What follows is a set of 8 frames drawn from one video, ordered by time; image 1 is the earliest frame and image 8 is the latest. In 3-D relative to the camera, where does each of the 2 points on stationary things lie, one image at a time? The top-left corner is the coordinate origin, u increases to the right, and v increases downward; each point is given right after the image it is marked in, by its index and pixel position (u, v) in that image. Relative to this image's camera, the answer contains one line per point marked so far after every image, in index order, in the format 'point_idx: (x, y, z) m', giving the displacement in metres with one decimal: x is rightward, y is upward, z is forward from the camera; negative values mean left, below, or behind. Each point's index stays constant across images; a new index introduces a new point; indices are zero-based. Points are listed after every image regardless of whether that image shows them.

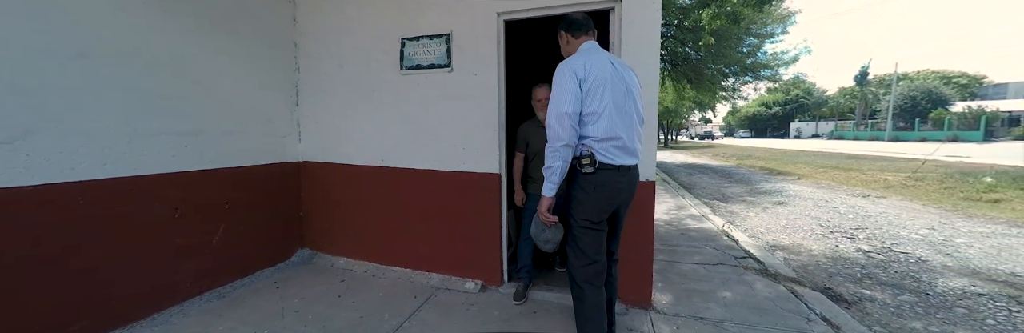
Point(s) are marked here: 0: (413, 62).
0: (-0.7, +0.8, +2.5) m
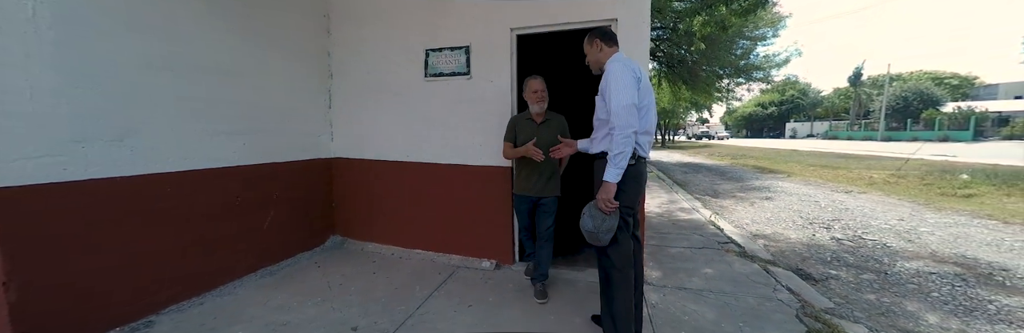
0: (-0.7, +0.8, +2.8) m
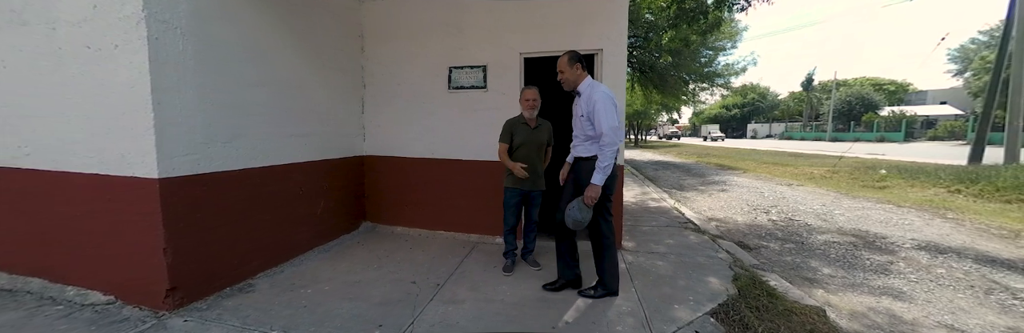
0: (-0.6, +0.9, +3.4) m
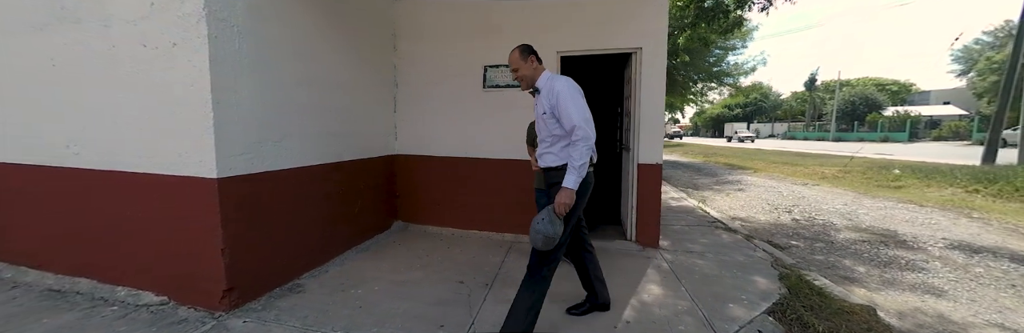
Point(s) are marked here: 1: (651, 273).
0: (-0.2, +0.9, +3.4) m
1: (+1.2, -0.9, +2.7) m
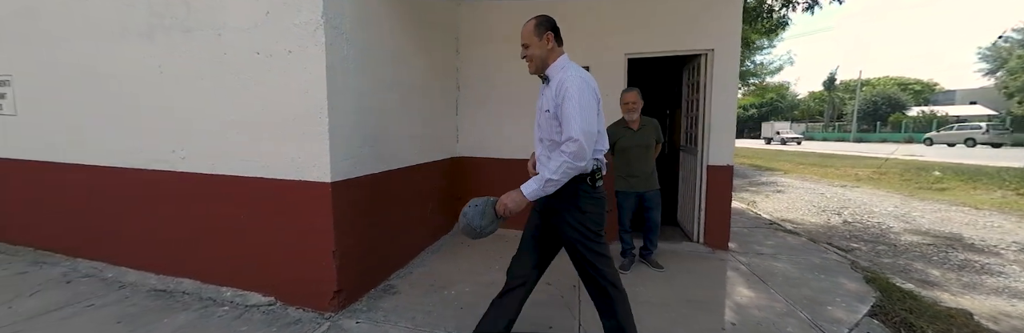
0: (+0.5, +0.9, +3.5) m
1: (+1.9, -0.9, +2.7) m
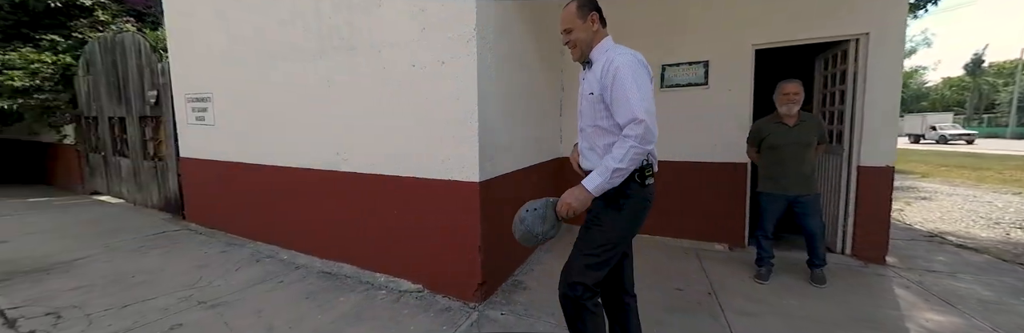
0: (+1.6, +0.9, +3.3) m
1: (+2.8, -0.9, +2.3) m
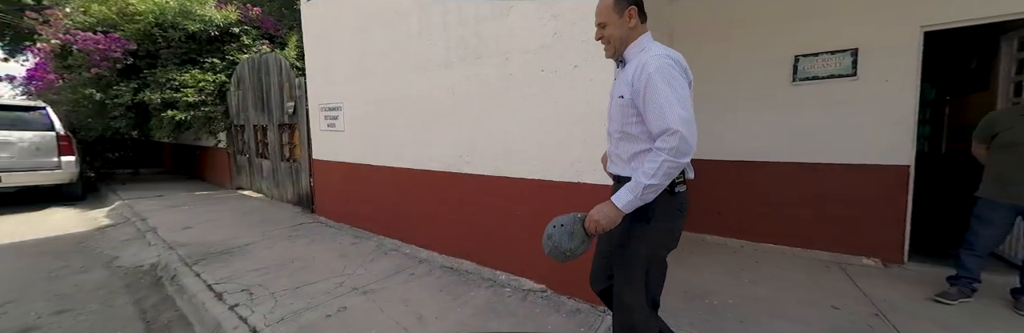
0: (+2.7, +0.8, +3.0) m
1: (+3.7, -1.0, +1.8) m
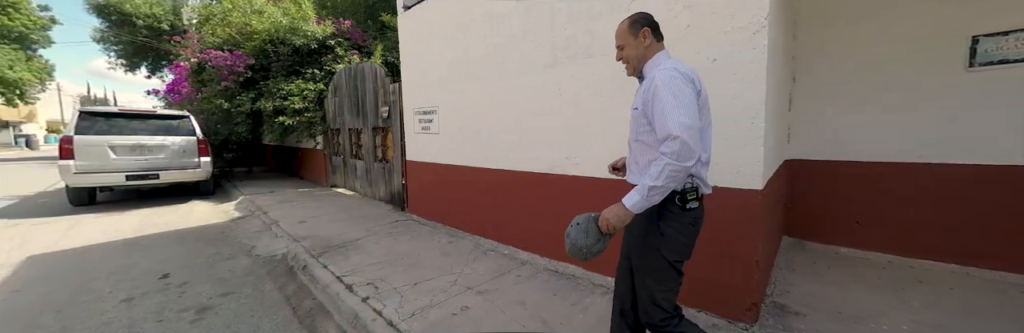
0: (+3.6, +0.8, +2.4) m
1: (+4.5, -1.0, +1.1) m
